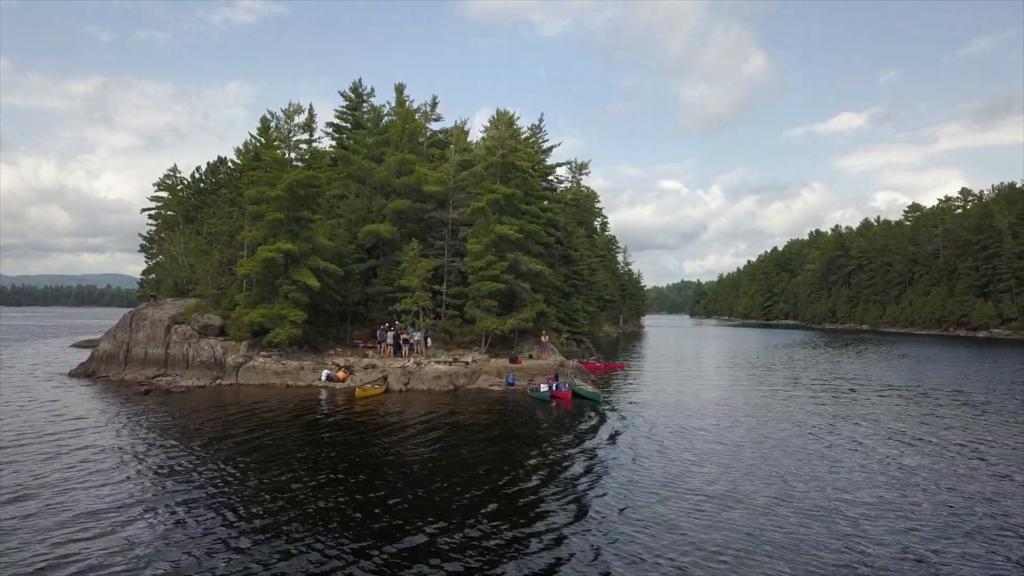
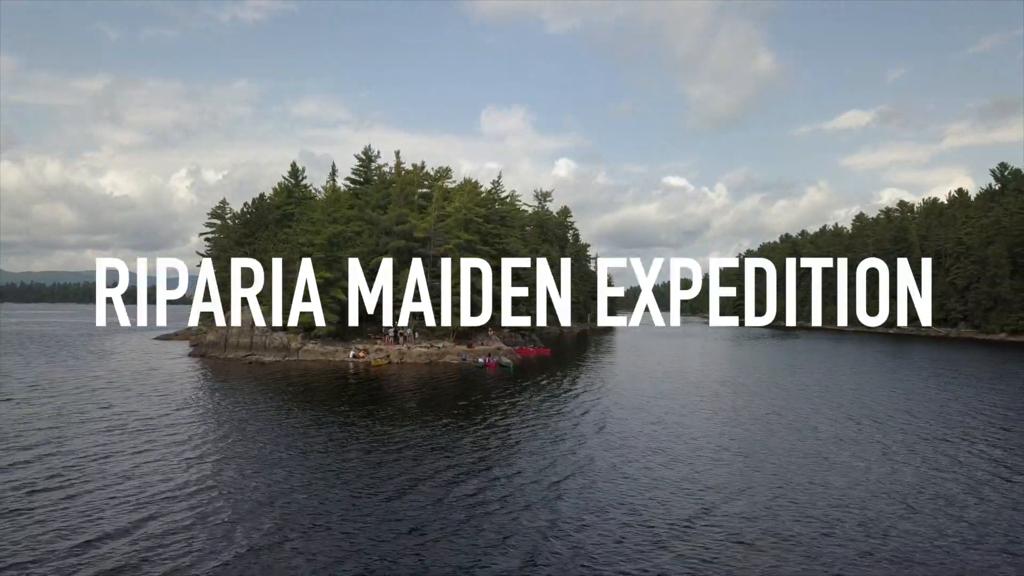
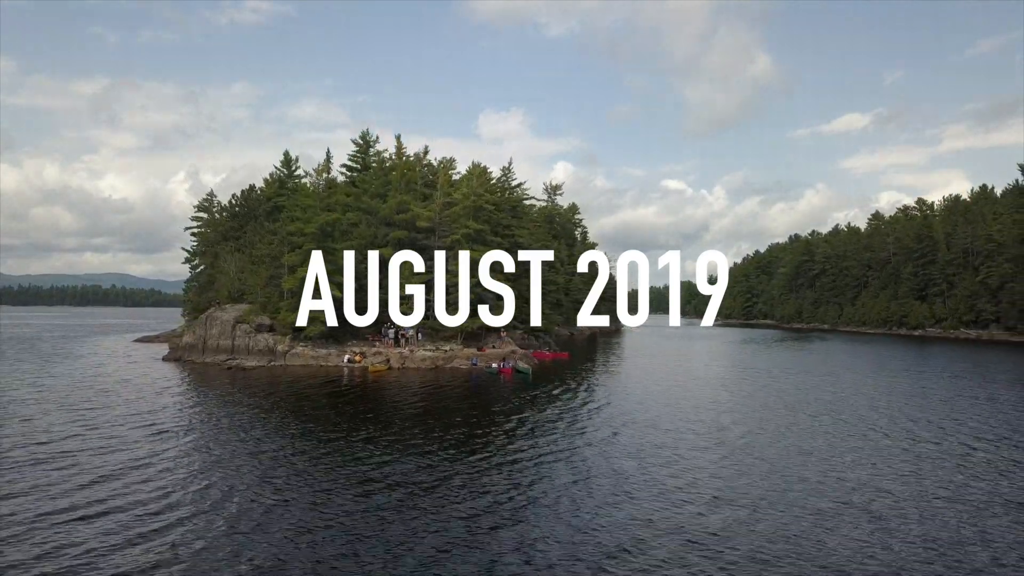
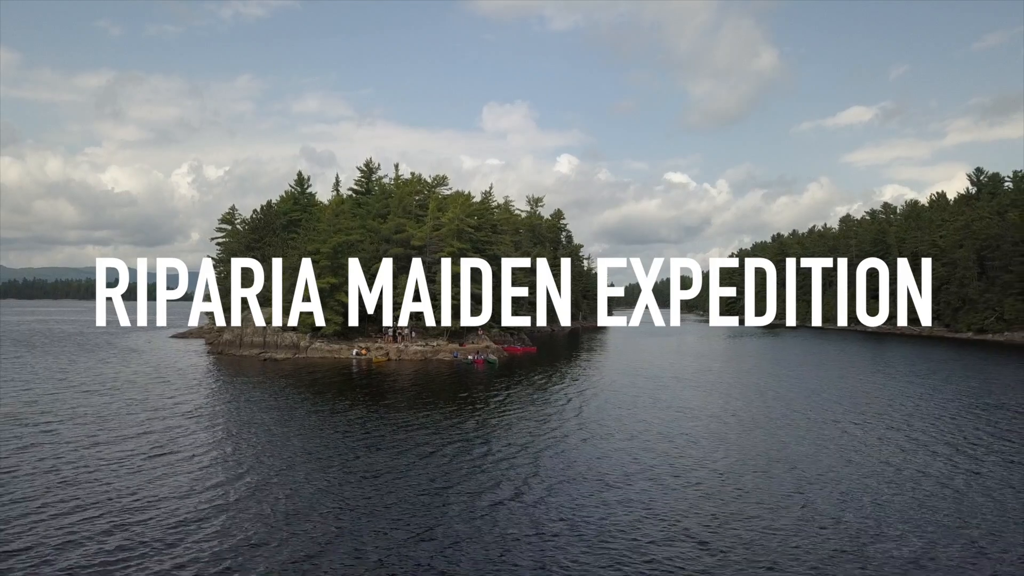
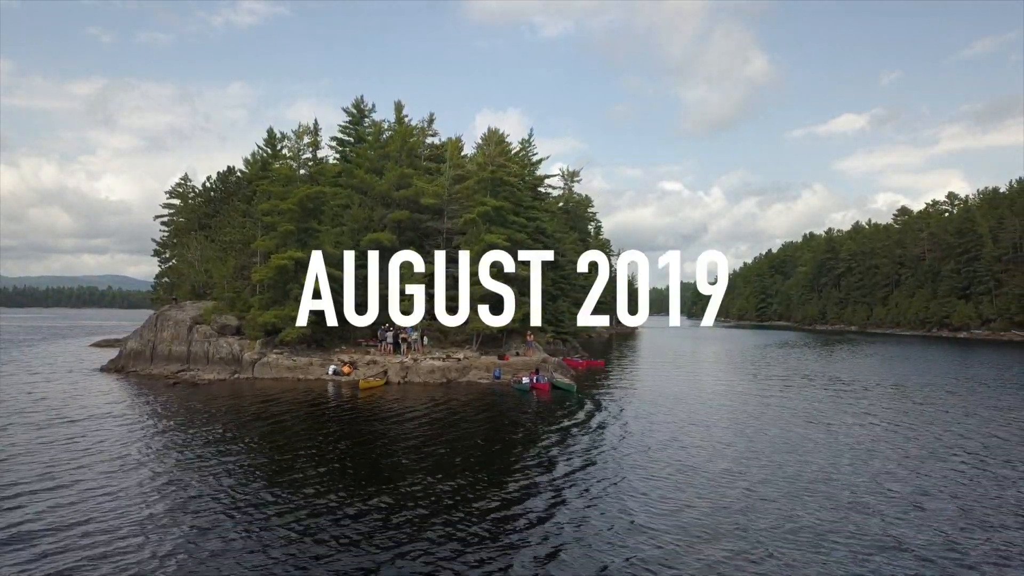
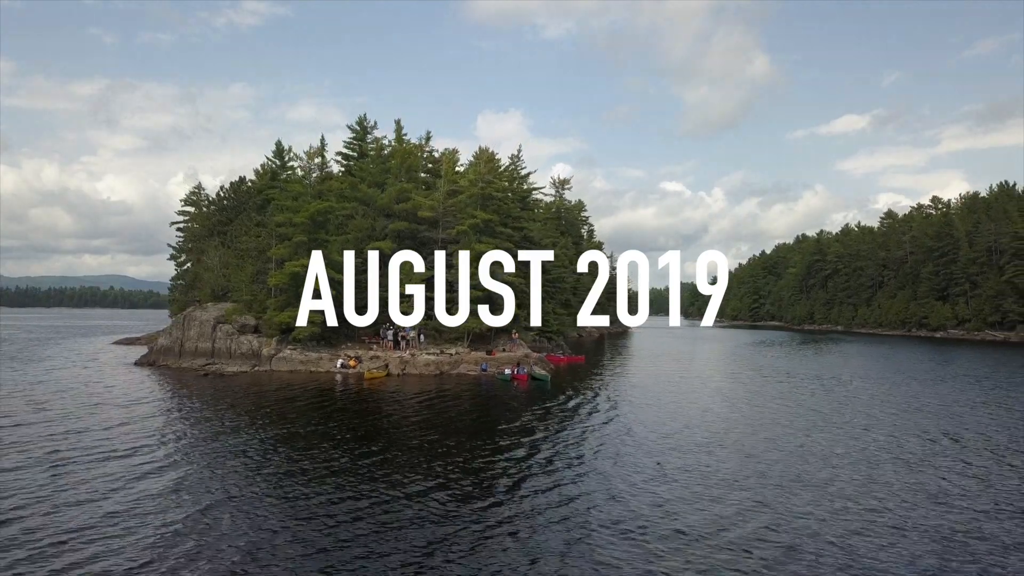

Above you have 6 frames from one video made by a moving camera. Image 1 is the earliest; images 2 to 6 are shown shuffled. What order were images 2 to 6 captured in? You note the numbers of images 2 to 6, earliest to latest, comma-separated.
5, 6, 3, 2, 4
